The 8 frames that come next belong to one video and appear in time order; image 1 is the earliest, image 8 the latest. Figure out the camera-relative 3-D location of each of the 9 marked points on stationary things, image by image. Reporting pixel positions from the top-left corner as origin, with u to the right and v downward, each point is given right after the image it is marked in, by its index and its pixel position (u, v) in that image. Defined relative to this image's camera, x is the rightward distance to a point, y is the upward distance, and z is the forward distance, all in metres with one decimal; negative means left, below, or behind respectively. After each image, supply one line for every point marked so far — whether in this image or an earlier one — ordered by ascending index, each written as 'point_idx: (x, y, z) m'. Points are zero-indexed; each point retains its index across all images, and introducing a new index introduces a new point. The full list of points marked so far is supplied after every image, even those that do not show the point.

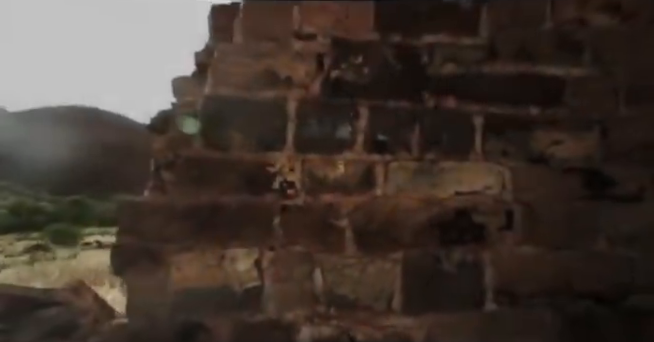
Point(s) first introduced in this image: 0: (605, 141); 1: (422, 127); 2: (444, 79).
0: (+0.6, +0.1, +1.0) m
1: (+0.2, +0.1, +0.9) m
2: (+0.3, +0.2, +1.0) m
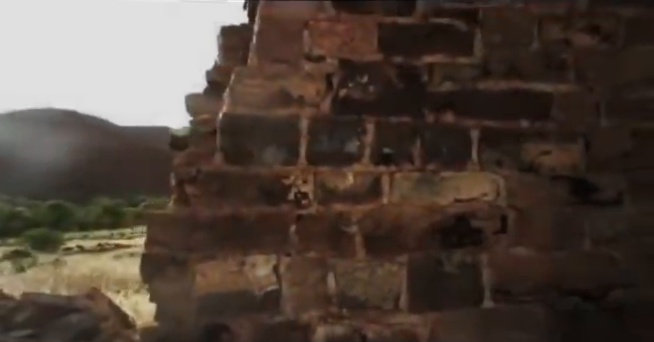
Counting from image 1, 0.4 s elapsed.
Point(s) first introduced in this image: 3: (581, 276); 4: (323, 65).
0: (+0.6, +0.1, +1.1) m
1: (+0.2, +0.1, +1.0) m
2: (+0.3, +0.2, +1.0) m
3: (+0.6, -0.2, +1.0) m
4: (0.0, +0.2, +1.0) m
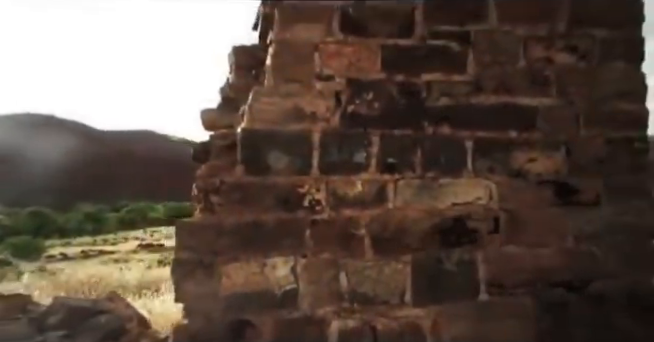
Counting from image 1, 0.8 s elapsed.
0: (+0.7, 0.0, +1.2) m
1: (+0.3, +0.1, +1.1) m
2: (+0.3, +0.2, +1.2) m
3: (+0.6, -0.3, +1.2) m
4: (0.0, +0.2, +1.1) m
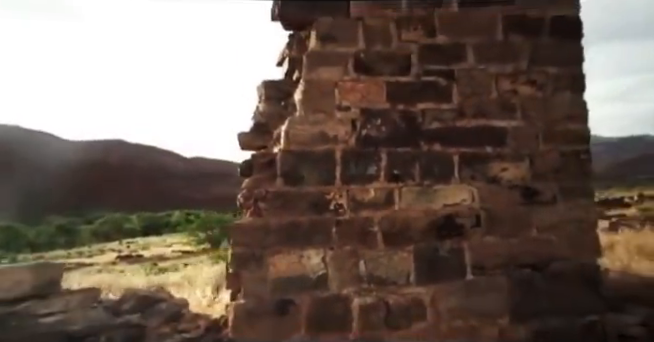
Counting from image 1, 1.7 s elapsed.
0: (+0.7, 0.0, +1.5) m
1: (+0.3, 0.0, +1.5) m
2: (+0.4, +0.1, +1.5) m
3: (+0.7, -0.3, +1.5) m
4: (+0.1, +0.2, +1.4) m
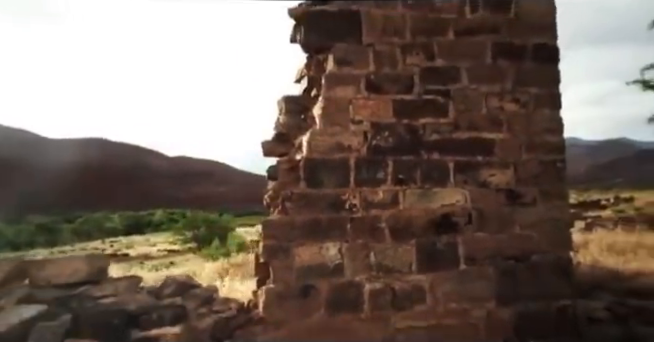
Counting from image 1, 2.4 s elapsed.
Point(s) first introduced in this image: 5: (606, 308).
0: (+0.8, 0.0, +1.8) m
1: (+0.4, 0.0, +1.7) m
2: (+0.4, +0.1, +1.7) m
3: (+0.8, -0.3, +1.8) m
4: (+0.1, +0.2, +1.7) m
5: (+1.2, -0.6, +1.8) m
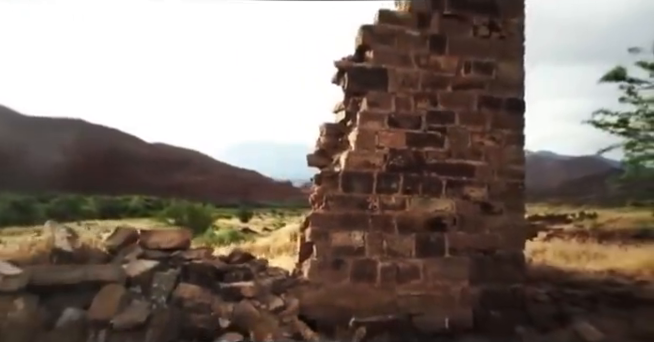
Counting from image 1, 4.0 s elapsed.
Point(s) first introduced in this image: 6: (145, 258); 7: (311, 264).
0: (+0.9, -0.1, +2.5) m
1: (+0.5, -0.1, +2.4) m
2: (+0.6, 0.0, +2.4) m
3: (+0.9, -0.4, +2.5) m
4: (+0.3, +0.1, +2.3) m
5: (+1.3, -0.7, +2.6) m
6: (-0.9, -0.4, +2.1) m
7: (-0.1, -0.5, +2.2) m
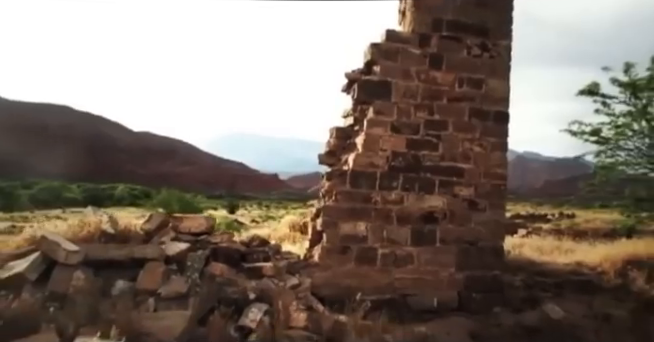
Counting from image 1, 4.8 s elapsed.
0: (+1.0, -0.1, +2.9) m
1: (+0.6, -0.1, +2.8) m
2: (+0.6, 0.0, +2.8) m
3: (+0.9, -0.4, +2.8) m
4: (+0.4, +0.1, +2.7) m
5: (+1.3, -0.7, +3.0) m
6: (-0.9, -0.4, +2.5) m
7: (0.0, -0.5, +2.6) m
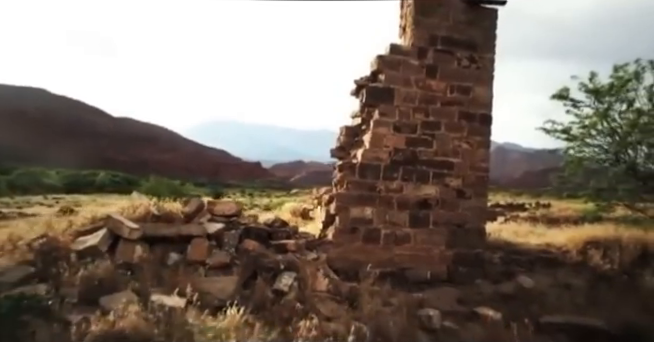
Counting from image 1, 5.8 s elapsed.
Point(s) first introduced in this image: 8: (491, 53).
0: (+1.1, -0.1, +3.4) m
1: (+0.7, 0.0, +3.3) m
2: (+0.7, +0.1, +3.3) m
3: (+1.0, -0.4, +3.4) m
4: (+0.5, +0.2, +3.2) m
5: (+1.4, -0.7, +3.5) m
6: (-0.8, -0.3, +2.9) m
7: (+0.1, -0.4, +3.1) m
8: (+1.3, +0.9, +3.4) m
